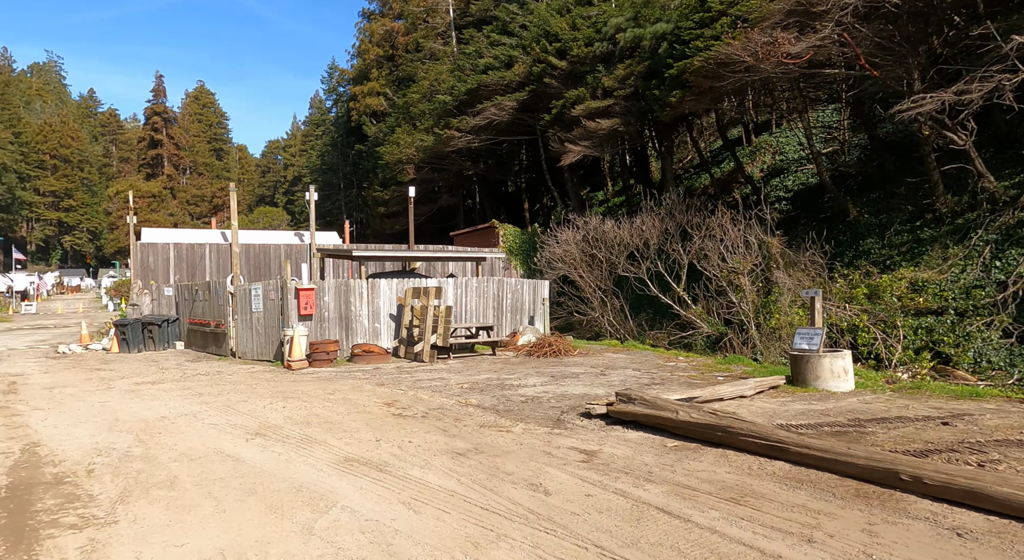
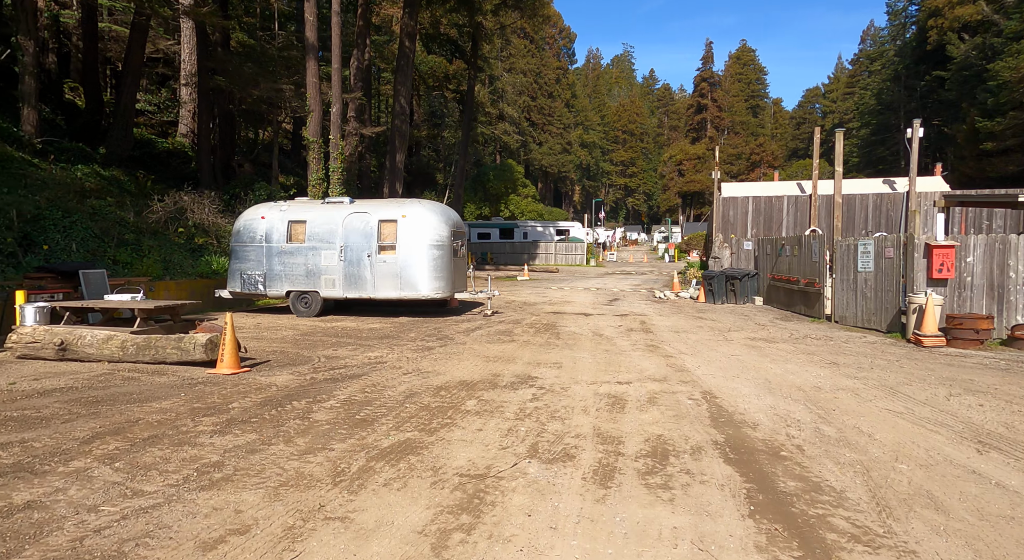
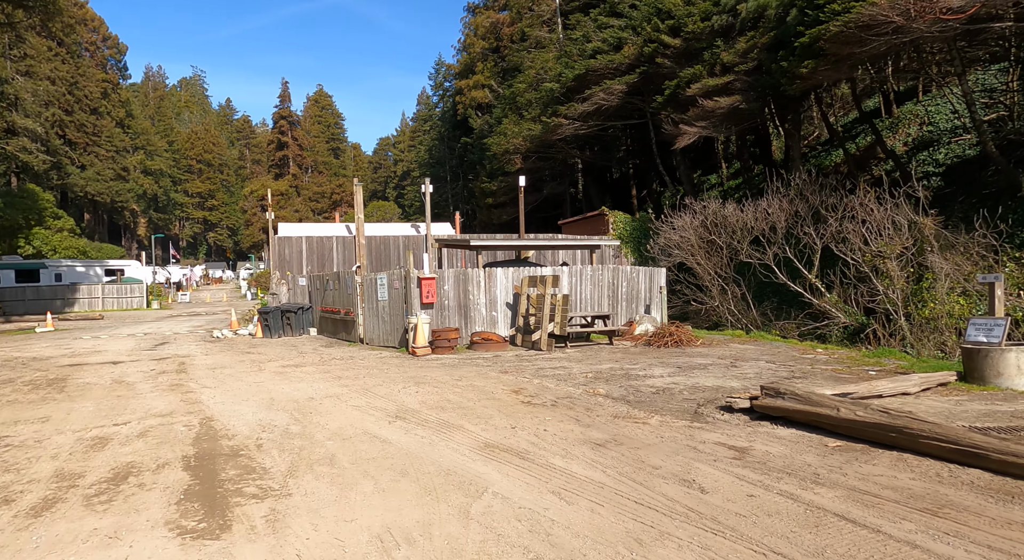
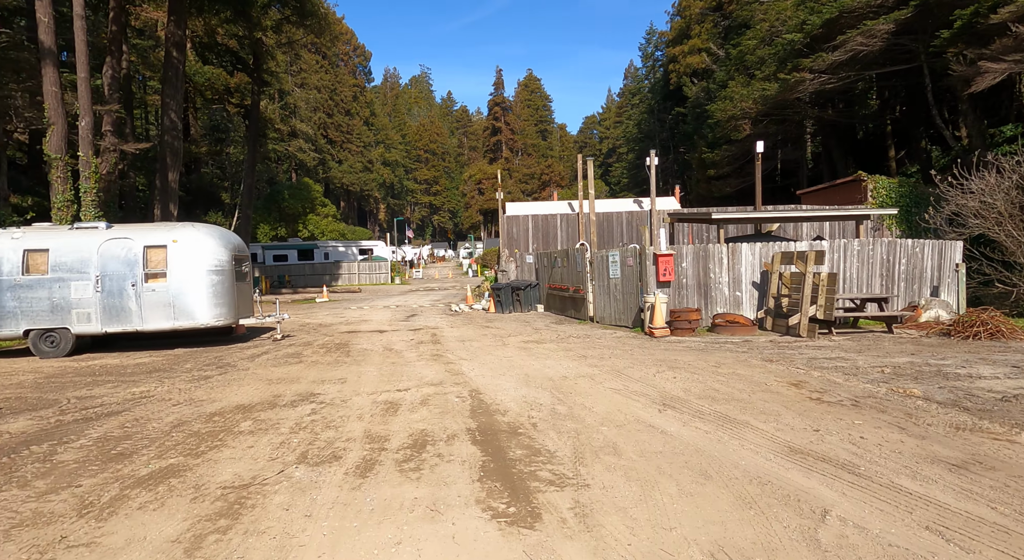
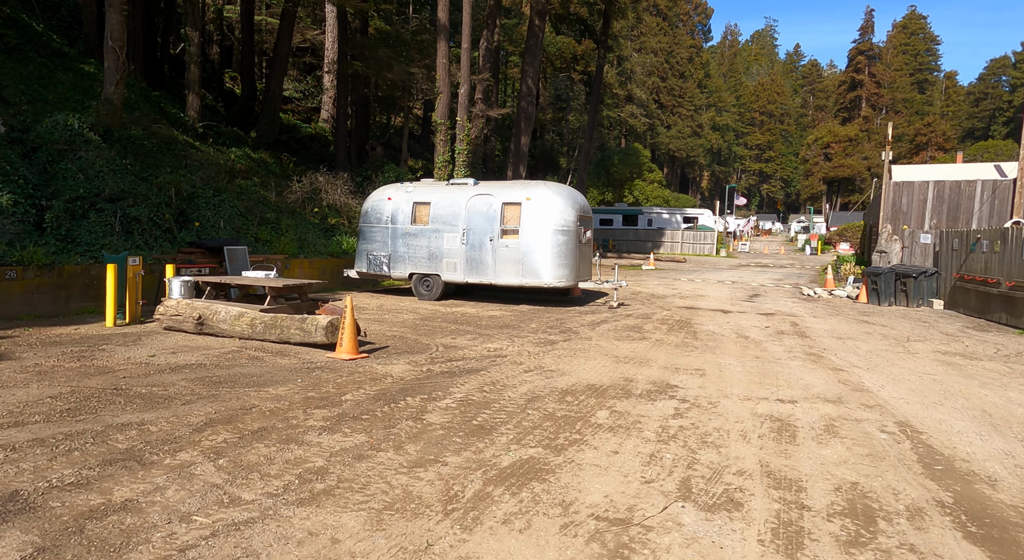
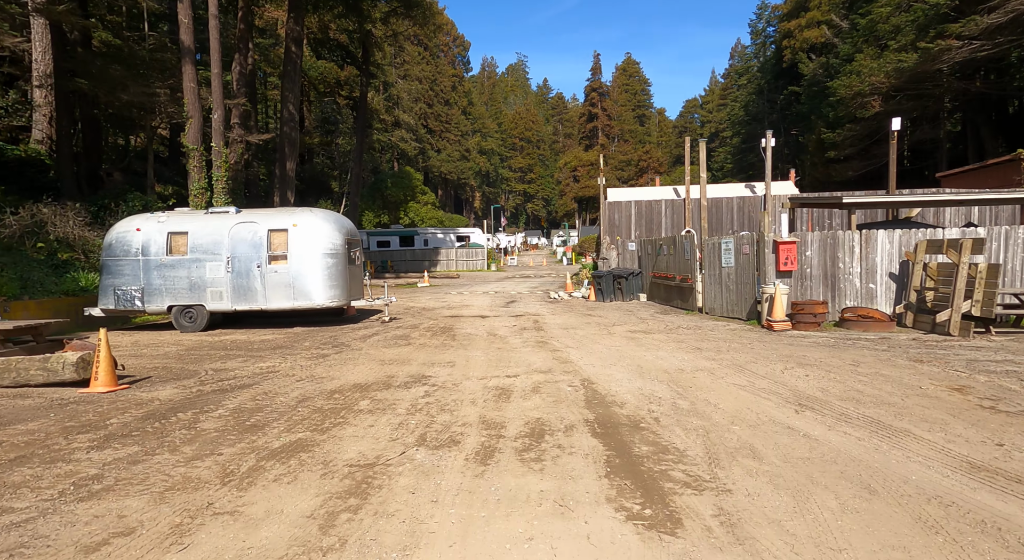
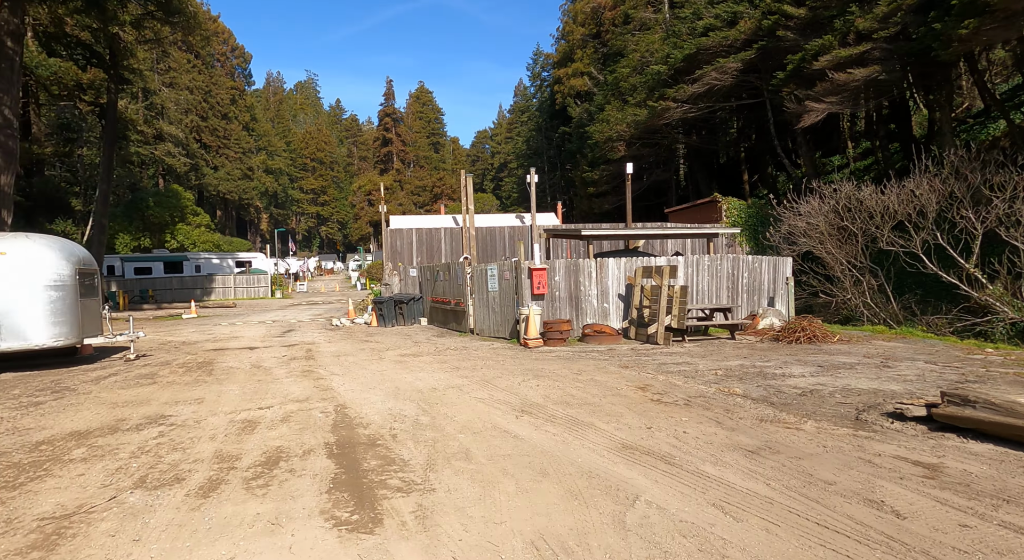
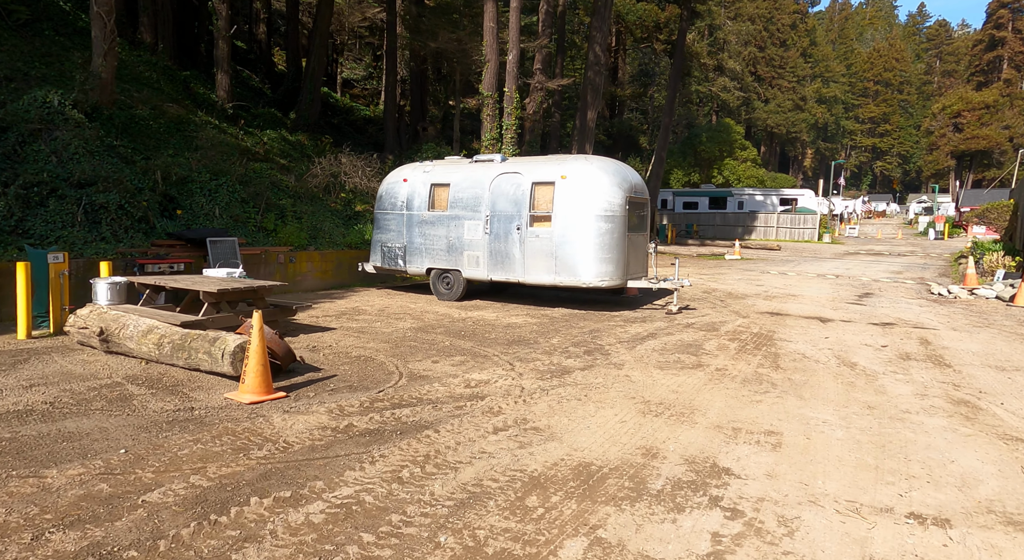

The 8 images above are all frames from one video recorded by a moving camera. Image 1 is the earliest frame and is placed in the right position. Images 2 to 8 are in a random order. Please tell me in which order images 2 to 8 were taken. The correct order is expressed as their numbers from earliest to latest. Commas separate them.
3, 7, 4, 6, 2, 5, 8
